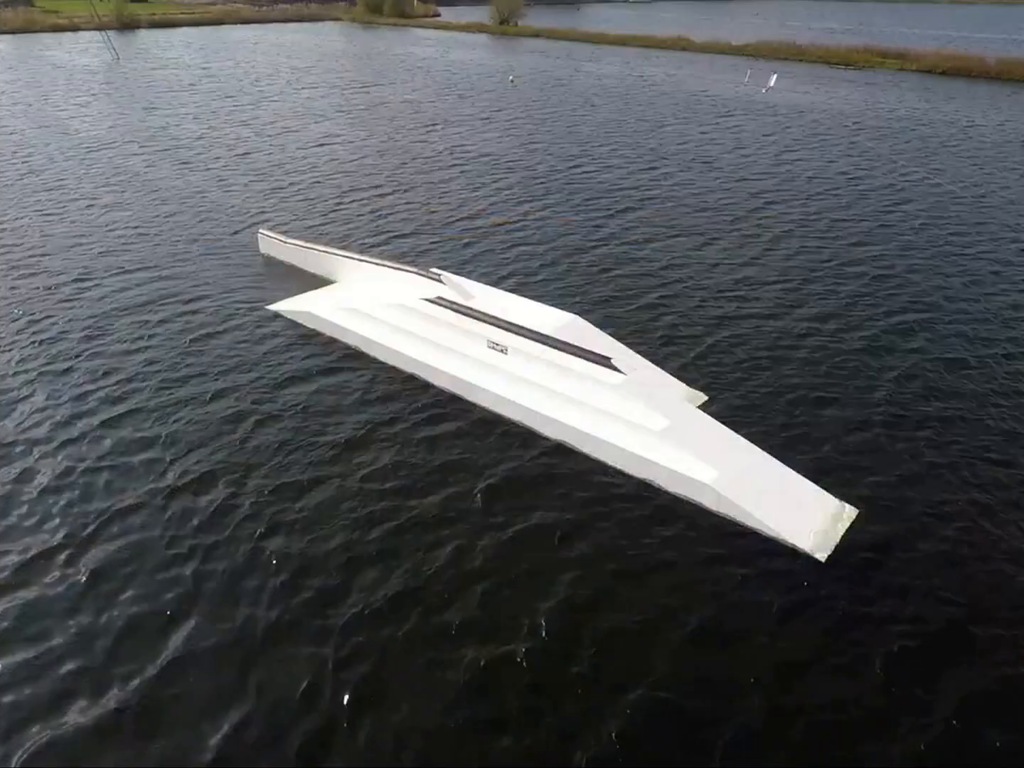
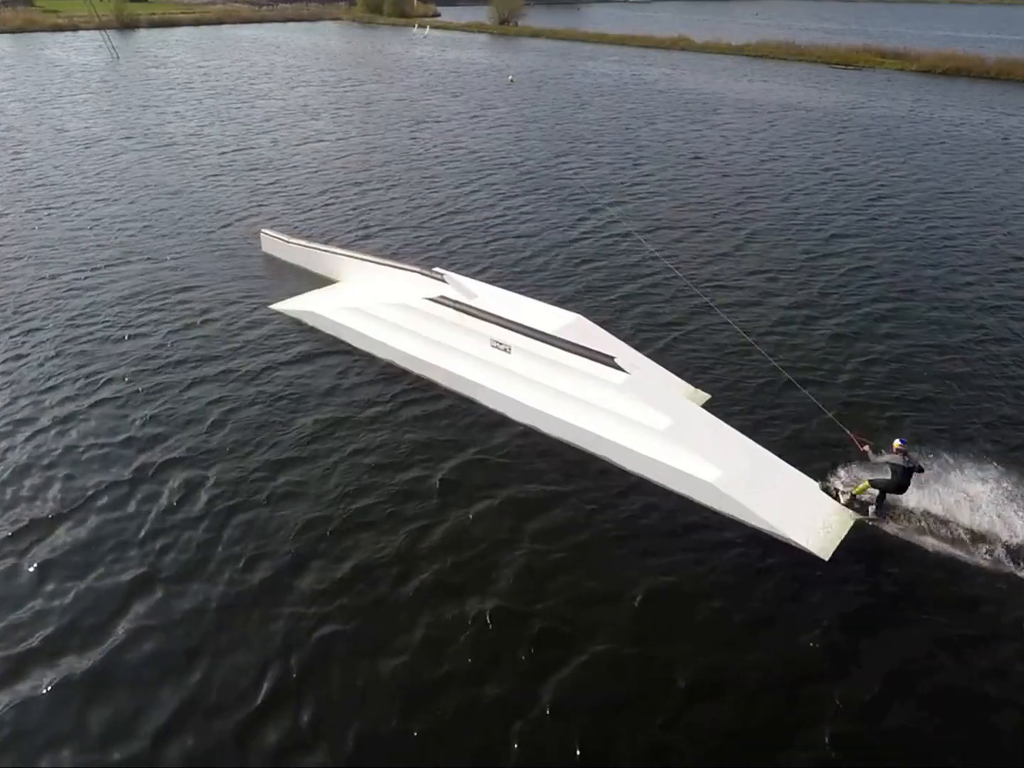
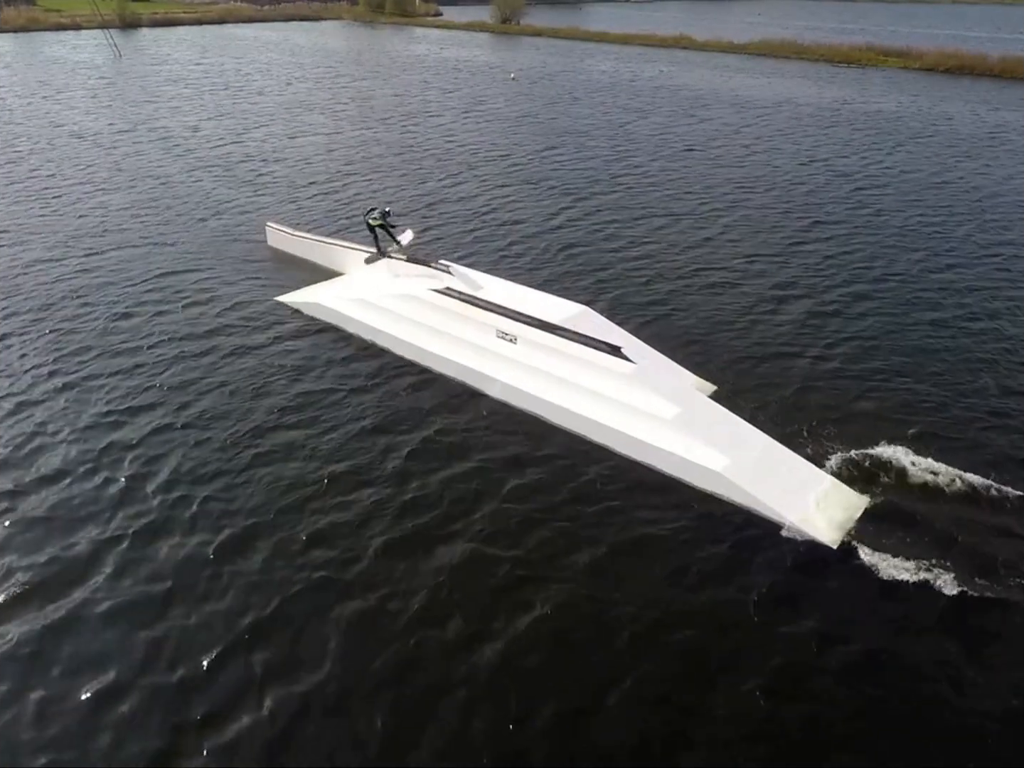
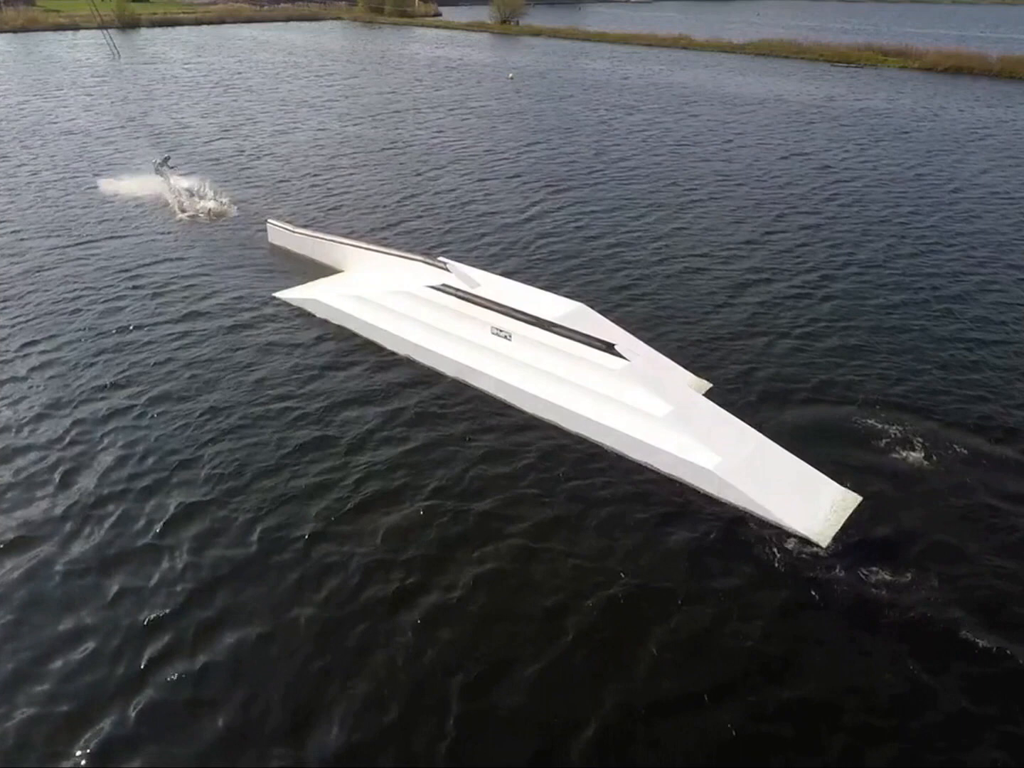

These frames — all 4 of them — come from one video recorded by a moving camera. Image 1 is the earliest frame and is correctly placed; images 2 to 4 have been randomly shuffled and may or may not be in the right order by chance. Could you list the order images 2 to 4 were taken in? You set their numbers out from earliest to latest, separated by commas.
2, 3, 4
